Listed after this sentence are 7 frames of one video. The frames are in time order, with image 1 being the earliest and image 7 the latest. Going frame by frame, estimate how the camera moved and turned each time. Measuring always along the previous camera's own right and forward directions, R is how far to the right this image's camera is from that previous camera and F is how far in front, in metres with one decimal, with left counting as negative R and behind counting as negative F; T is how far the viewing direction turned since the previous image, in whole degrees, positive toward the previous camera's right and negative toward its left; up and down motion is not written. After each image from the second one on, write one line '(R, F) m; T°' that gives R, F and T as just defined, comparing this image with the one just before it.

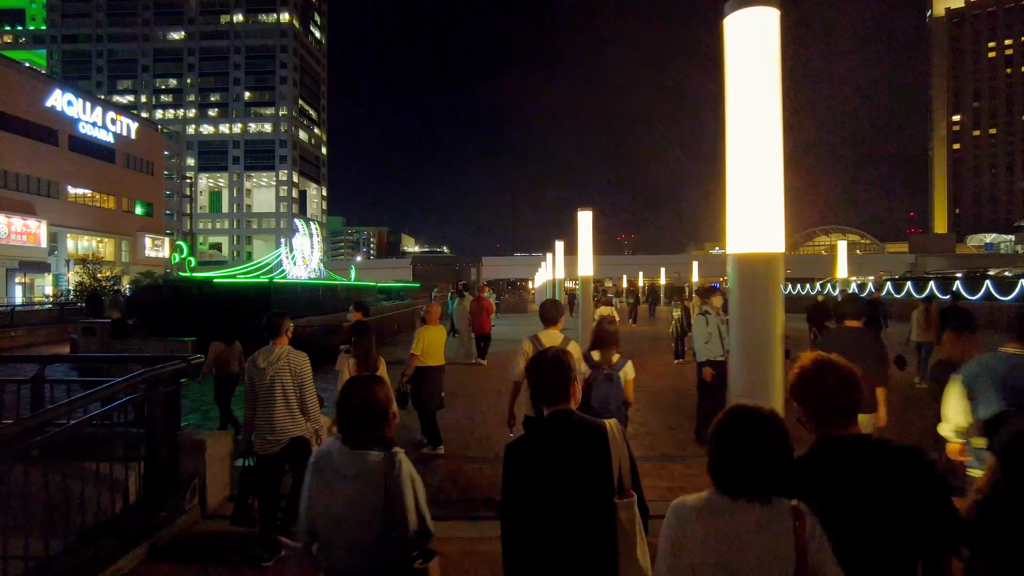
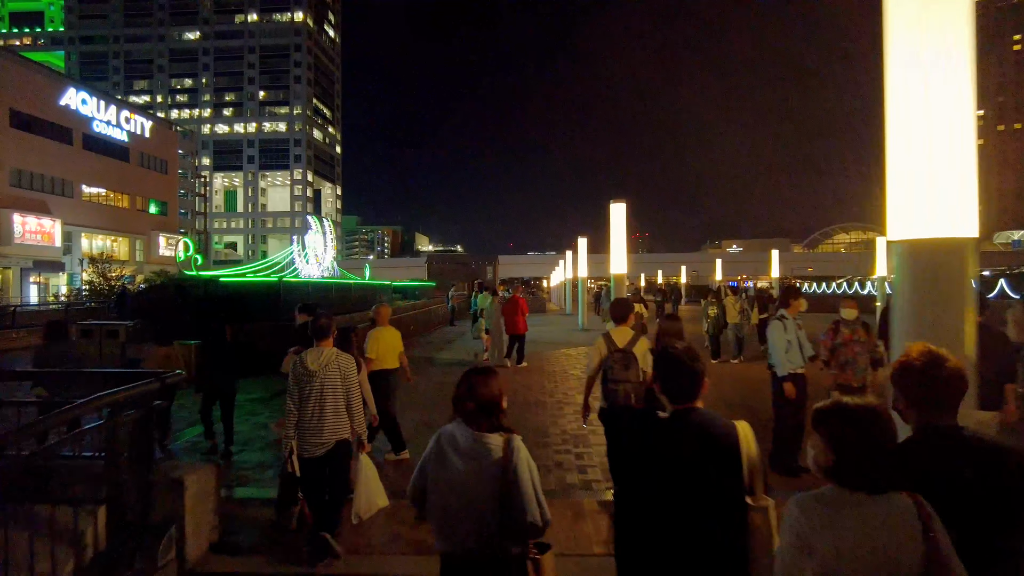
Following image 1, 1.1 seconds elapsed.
(-0.3, +1.1) m; -1°
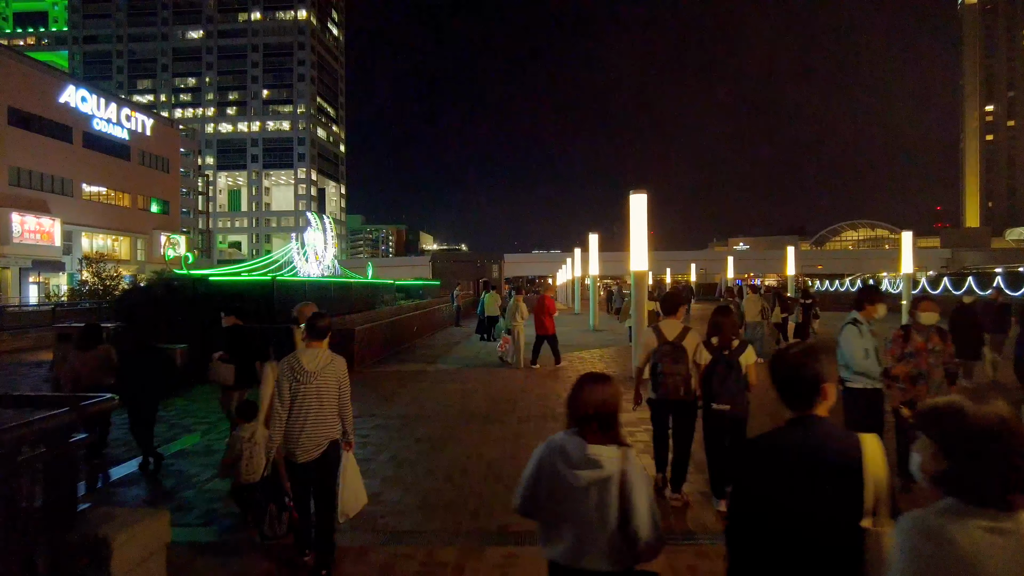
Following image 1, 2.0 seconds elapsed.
(-0.1, +1.0) m; 0°
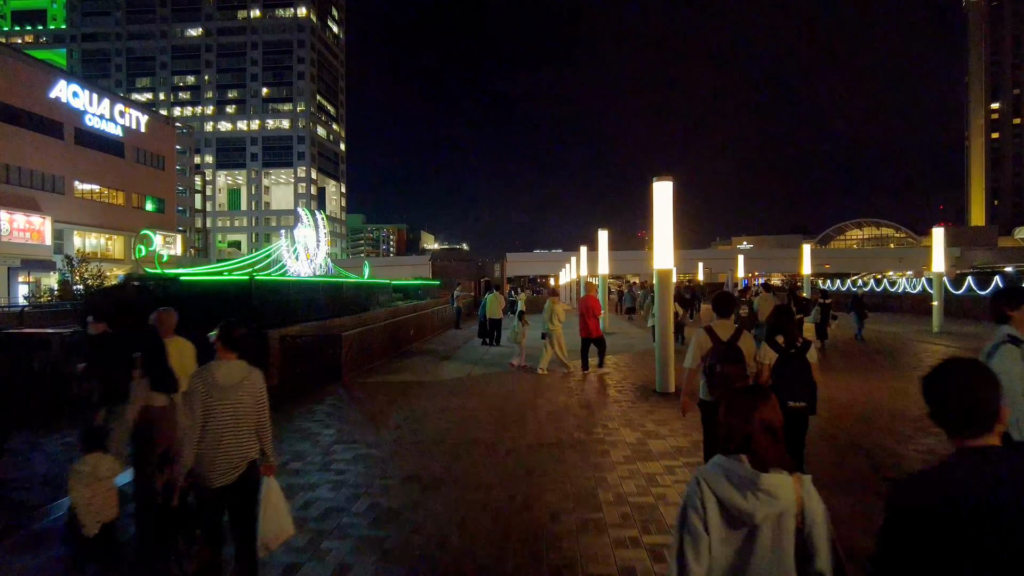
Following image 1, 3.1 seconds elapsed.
(-0.1, +1.4) m; 0°
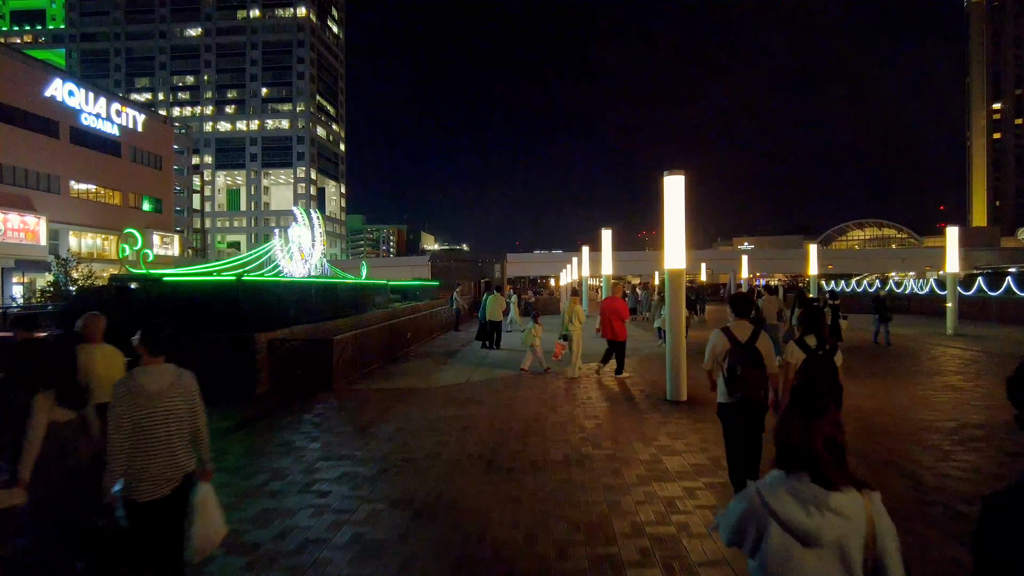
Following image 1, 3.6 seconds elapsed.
(0.0, +0.6) m; 0°
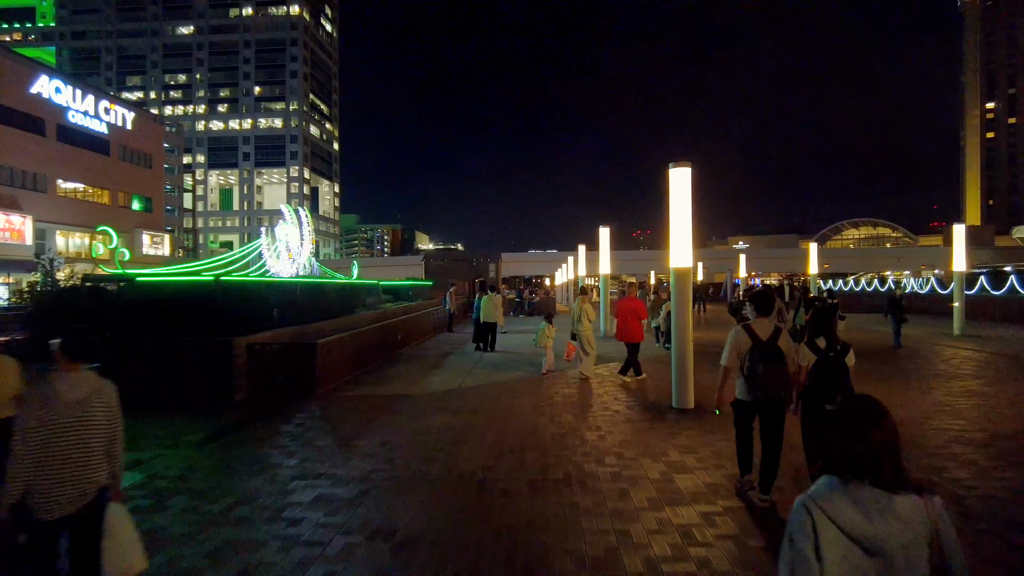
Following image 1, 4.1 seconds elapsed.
(0.0, +0.6) m; 0°
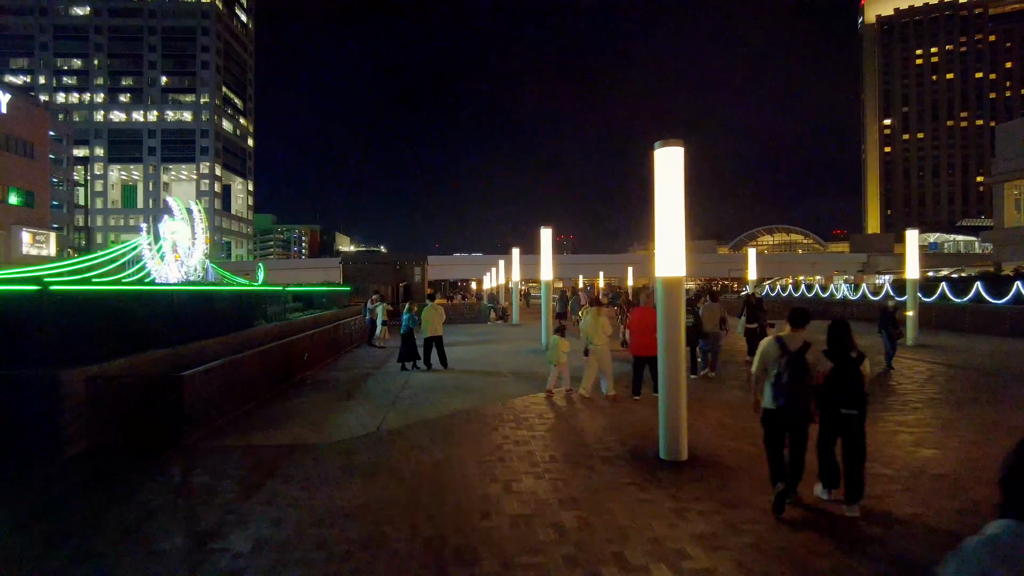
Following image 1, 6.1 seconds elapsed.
(-0.1, +2.3) m; +7°
